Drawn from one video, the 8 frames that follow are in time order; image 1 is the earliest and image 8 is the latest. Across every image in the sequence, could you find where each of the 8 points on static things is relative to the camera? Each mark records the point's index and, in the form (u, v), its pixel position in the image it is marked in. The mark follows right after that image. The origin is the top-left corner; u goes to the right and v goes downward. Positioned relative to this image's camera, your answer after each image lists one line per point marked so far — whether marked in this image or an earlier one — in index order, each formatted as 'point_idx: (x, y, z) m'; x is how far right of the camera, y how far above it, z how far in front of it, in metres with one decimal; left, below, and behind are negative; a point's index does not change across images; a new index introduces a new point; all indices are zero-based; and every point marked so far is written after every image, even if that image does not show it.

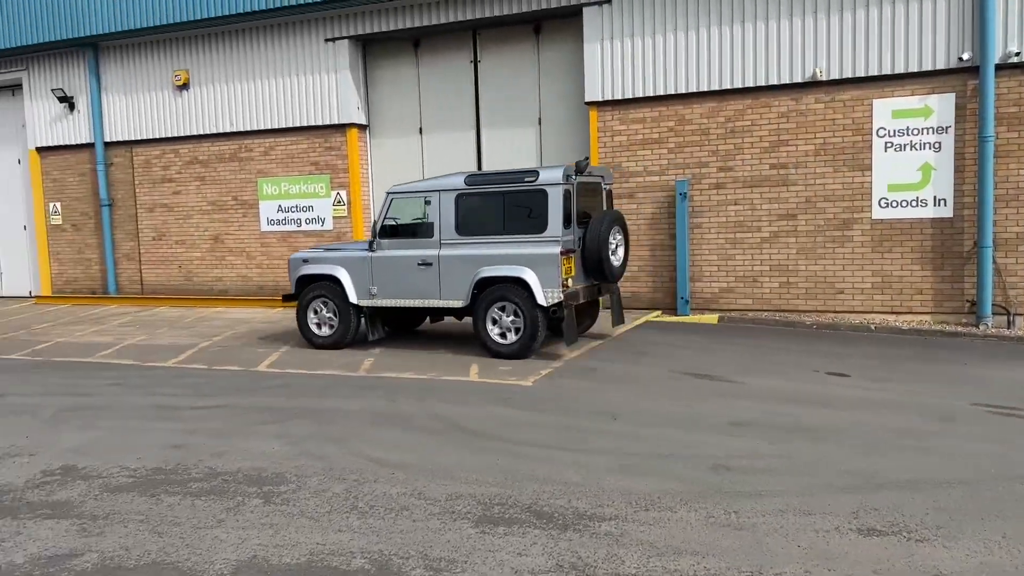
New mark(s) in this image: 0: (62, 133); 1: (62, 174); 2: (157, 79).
0: (-8.6, +3.0, +16.2) m
1: (-8.7, +2.2, +16.3) m
2: (-6.4, +3.7, +15.3) m
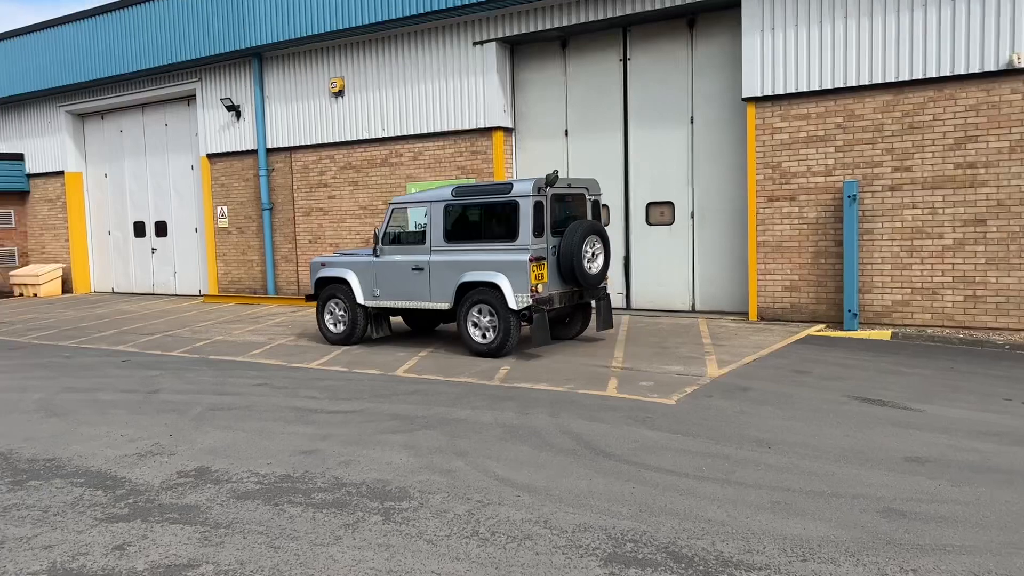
0: (-5.7, +3.0, +17.0) m
1: (-5.8, +2.2, +17.2) m
2: (-3.7, +3.7, +15.8) m
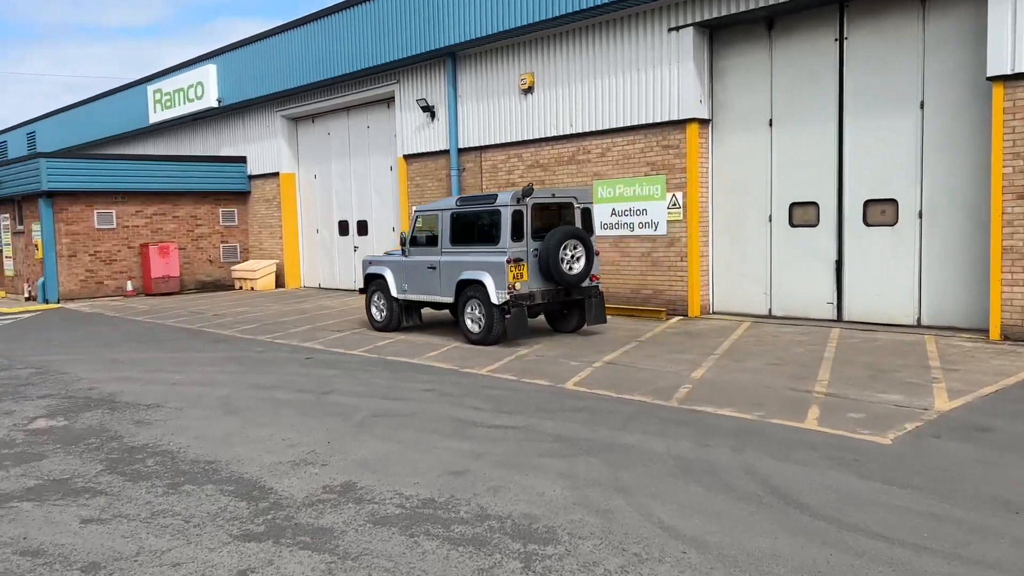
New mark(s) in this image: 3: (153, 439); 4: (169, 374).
0: (-1.8, +3.0, +17.2) m
1: (-1.8, +2.2, +17.3) m
2: (-0.1, +3.7, +15.5) m
3: (-2.9, -1.2, +6.9) m
4: (-3.9, -1.0, +9.7) m
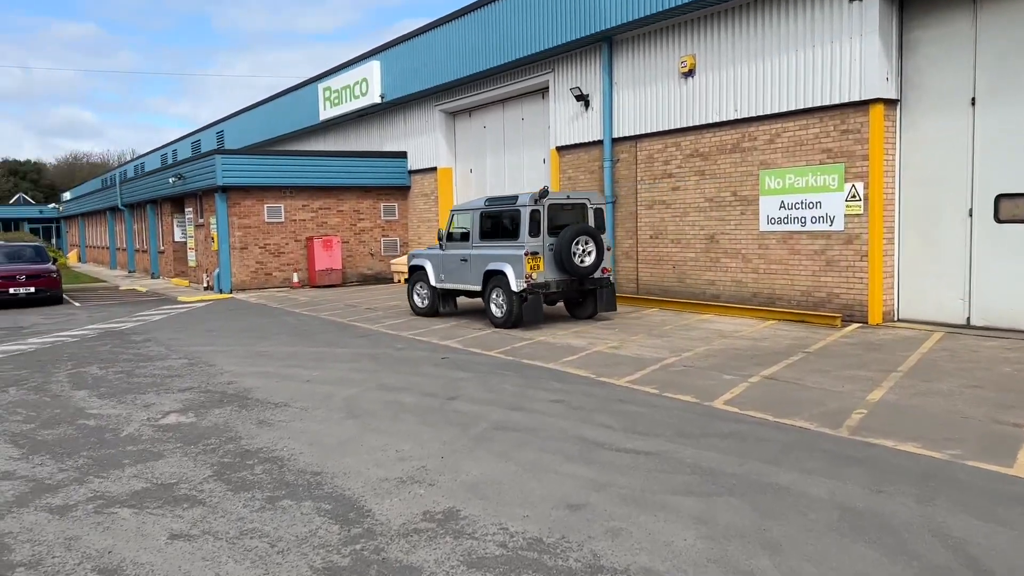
0: (+1.3, +3.1, +16.5) m
1: (+1.3, +2.3, +16.6) m
2: (+2.6, +3.7, +14.5) m
3: (-1.9, -1.2, +6.6) m
4: (-2.3, -0.9, +9.6) m
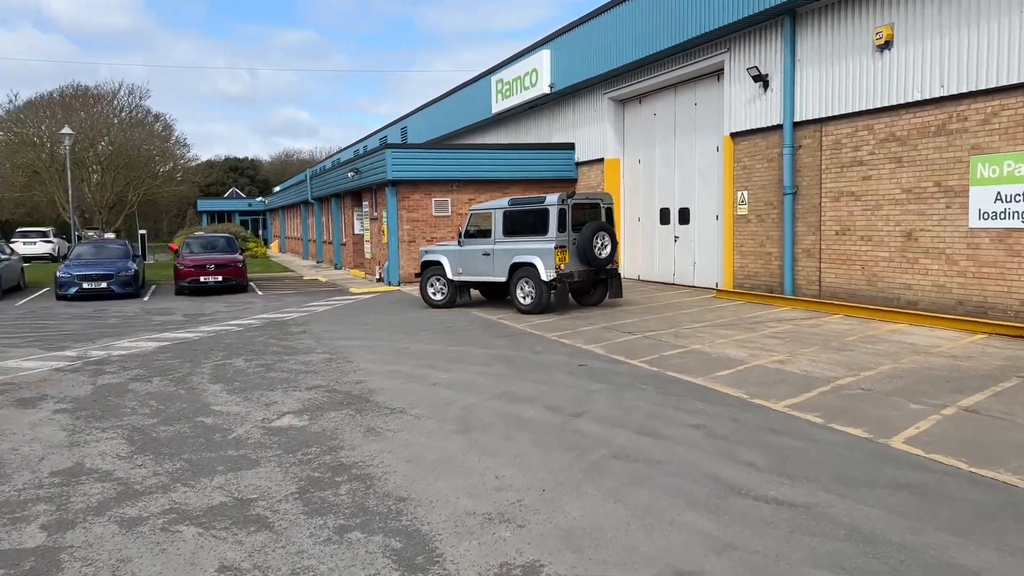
0: (+4.3, +3.1, +15.0) m
1: (+4.3, +2.3, +15.1) m
2: (+5.2, +3.7, +12.7) m
3: (-1.0, -1.2, +6.1) m
4: (-0.8, -0.9, +9.0) m
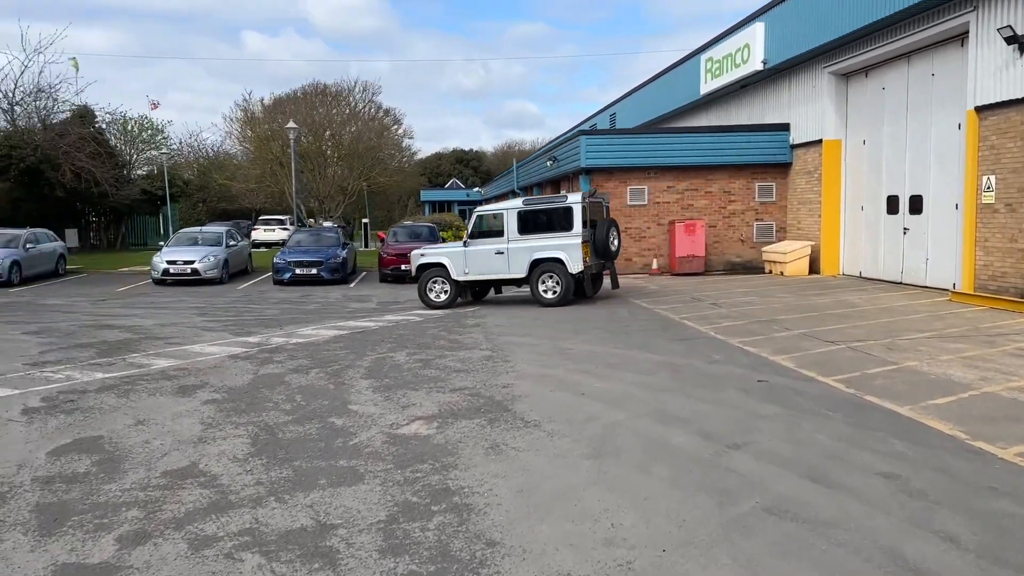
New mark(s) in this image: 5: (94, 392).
0: (+7.3, +3.0, +12.5) m
1: (+7.3, +2.2, +12.7) m
2: (+7.6, +3.6, +10.1) m
3: (-0.2, -1.2, +5.3) m
4: (+0.7, -0.9, +8.1) m
5: (-4.1, -1.0, +8.3) m
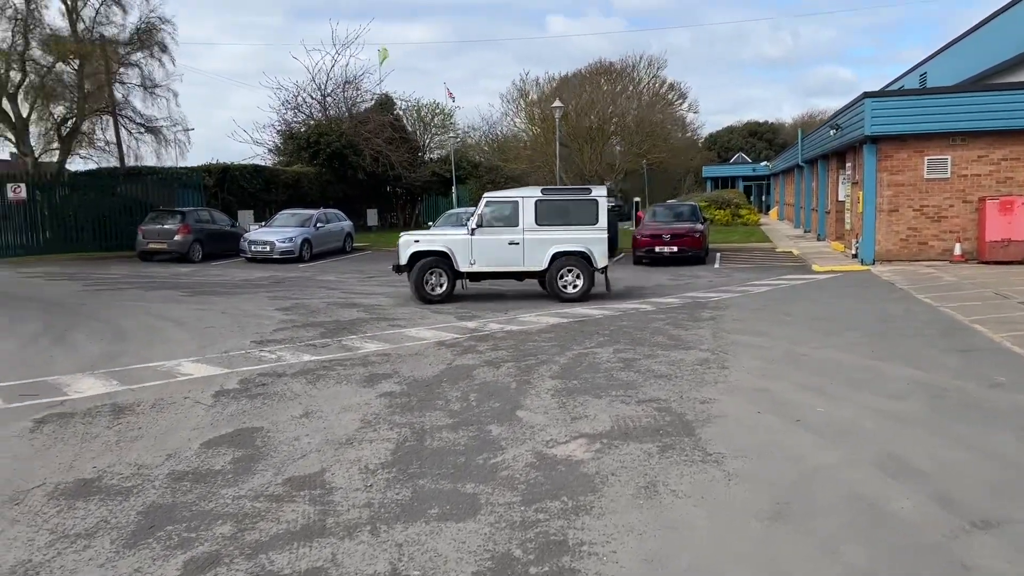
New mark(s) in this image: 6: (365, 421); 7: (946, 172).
0: (+10.0, +2.9, +8.3) m
1: (+10.1, +2.2, +8.5) m
2: (+9.5, +3.5, +5.9) m
3: (+0.5, -1.2, +4.2) m
4: (+2.3, -0.9, +6.5) m
5: (-2.2, -0.8, +8.3) m
6: (-1.1, -1.0, +6.6) m
7: (+8.6, +2.3, +16.9) m
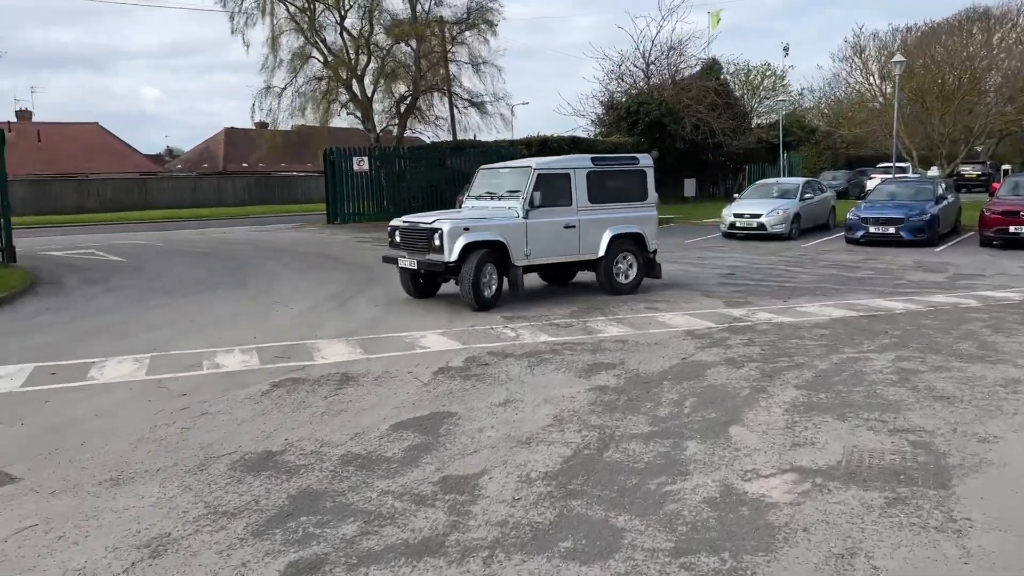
0: (+11.5, +2.5, +3.2) m
1: (+11.6, +1.8, +3.4) m
2: (+10.1, +3.0, +1.2) m
3: (+0.9, -1.3, +3.2) m
4: (+3.5, -0.9, +4.7) m
5: (0.0, -0.6, +8.0) m
6: (+0.3, -0.9, +6.0) m
7: (+13.4, +2.2, +11.7) m
